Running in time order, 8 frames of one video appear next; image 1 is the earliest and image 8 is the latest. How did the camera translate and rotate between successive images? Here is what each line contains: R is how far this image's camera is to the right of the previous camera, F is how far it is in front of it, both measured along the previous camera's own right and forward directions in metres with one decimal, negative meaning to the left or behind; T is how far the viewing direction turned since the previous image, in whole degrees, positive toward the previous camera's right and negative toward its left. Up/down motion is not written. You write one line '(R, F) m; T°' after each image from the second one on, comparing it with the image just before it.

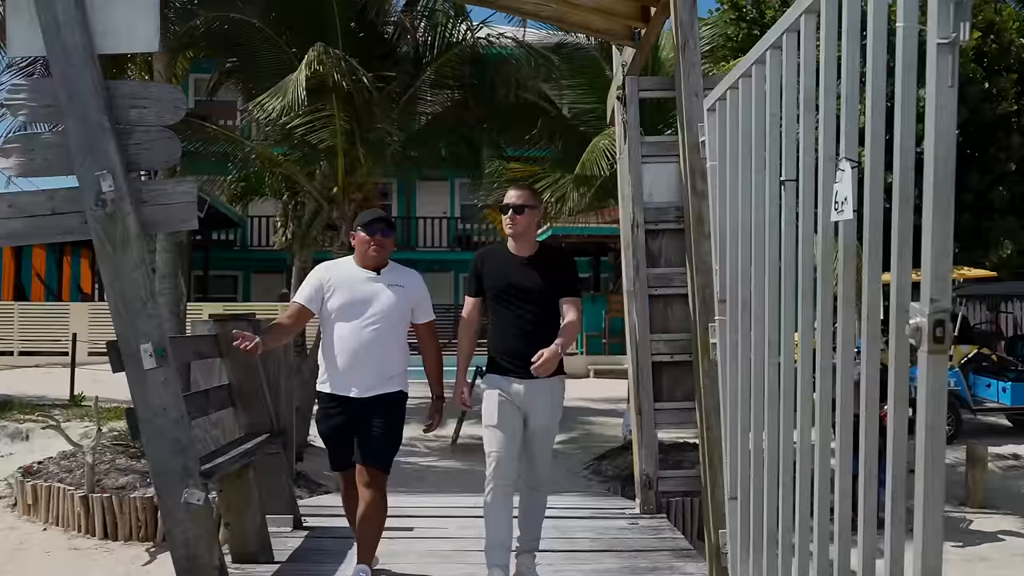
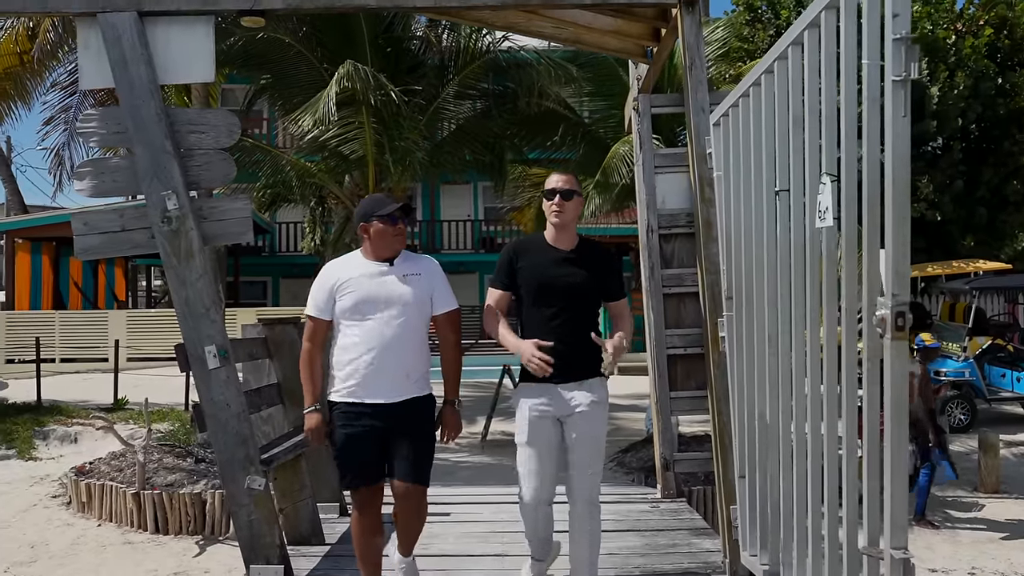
(0.0, -0.4) m; -2°
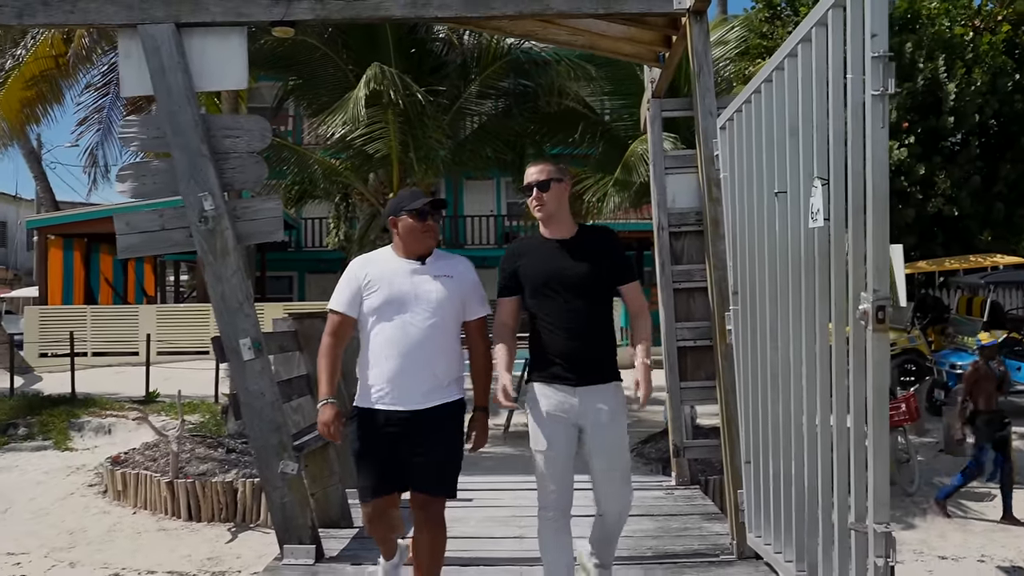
(0.0, -0.2) m; -1°
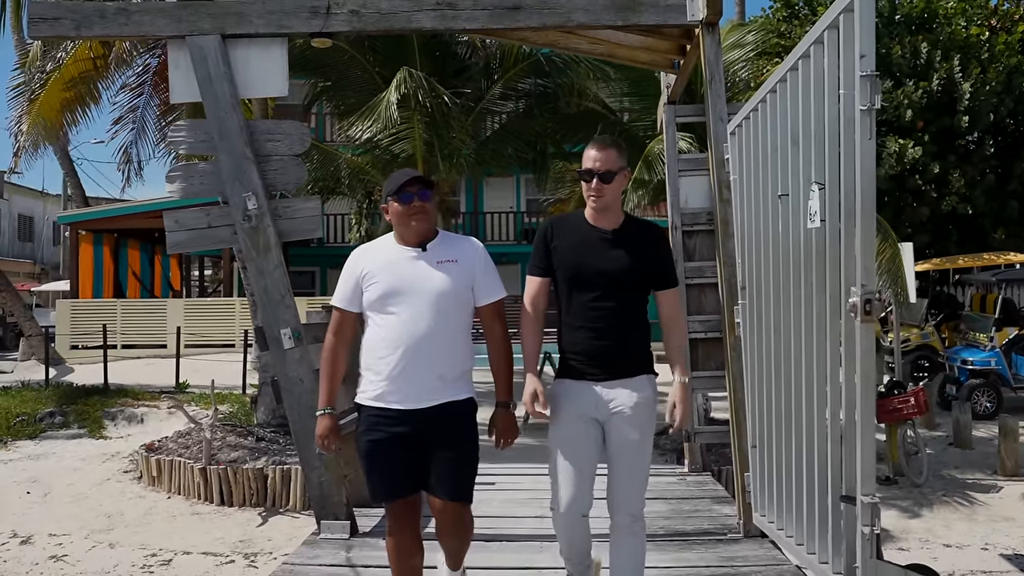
(0.0, -0.3) m; -1°
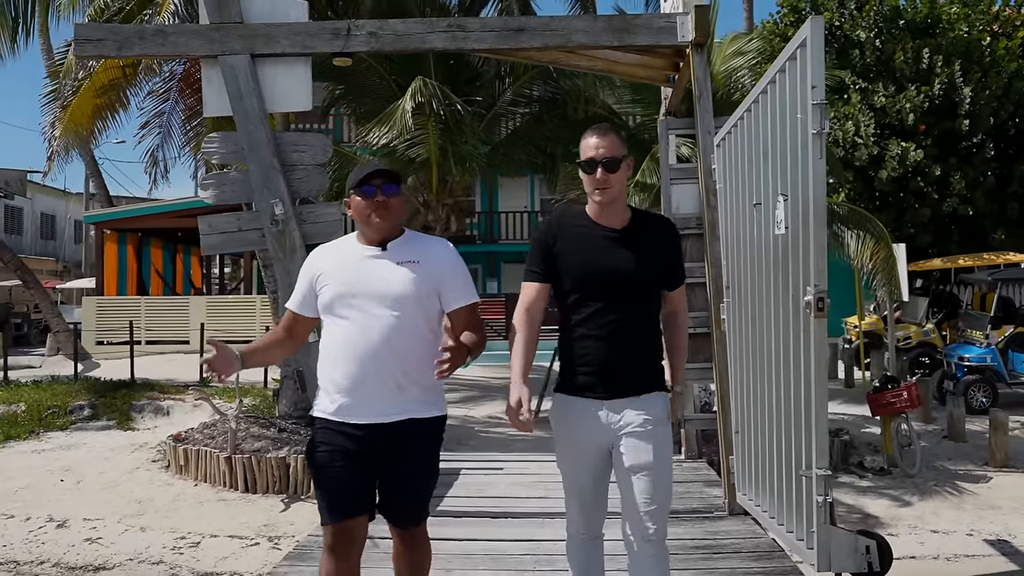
(+0.1, -0.4) m; -1°
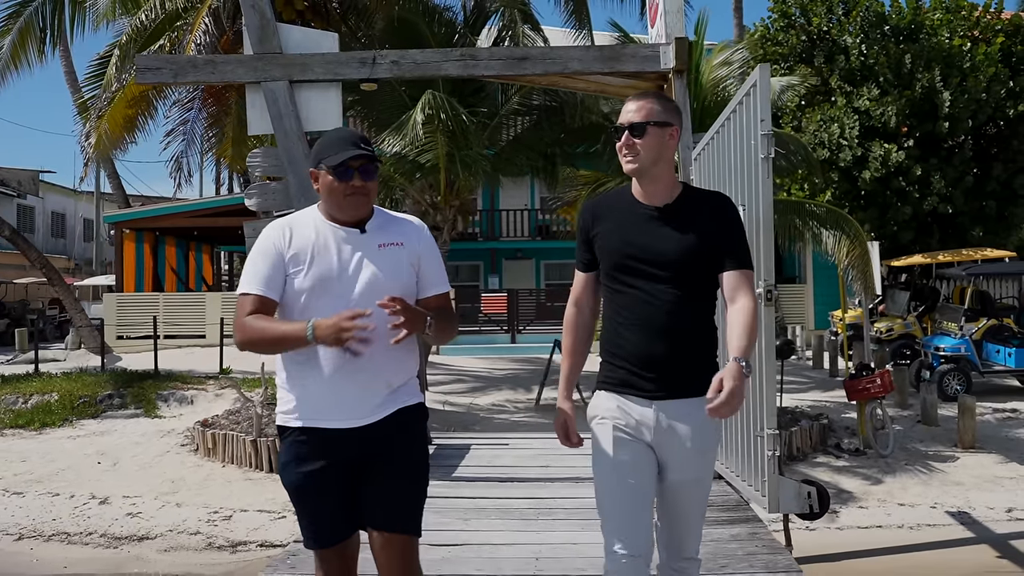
(0.0, -0.8) m; 0°
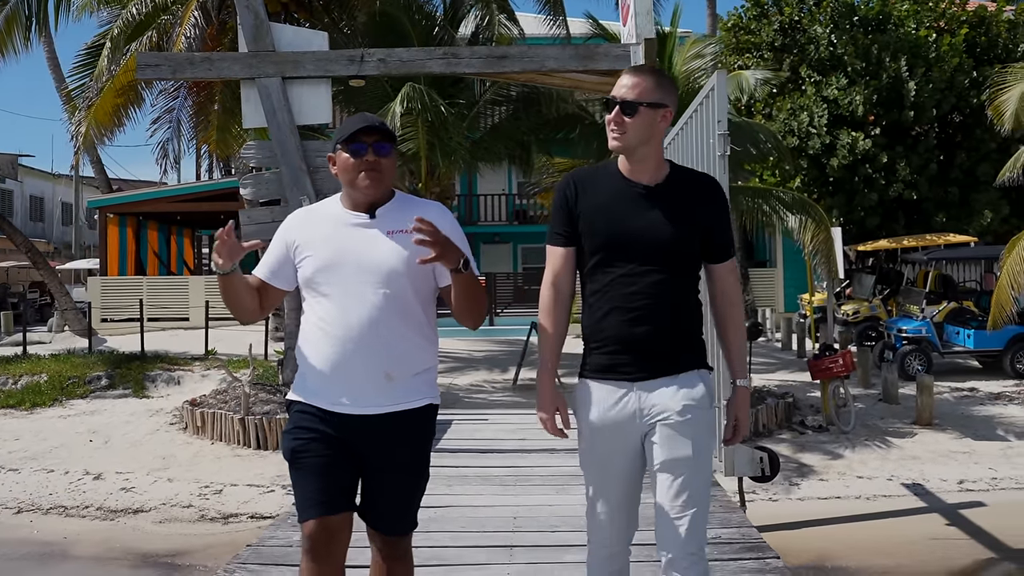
(0.0, -0.4) m; +1°
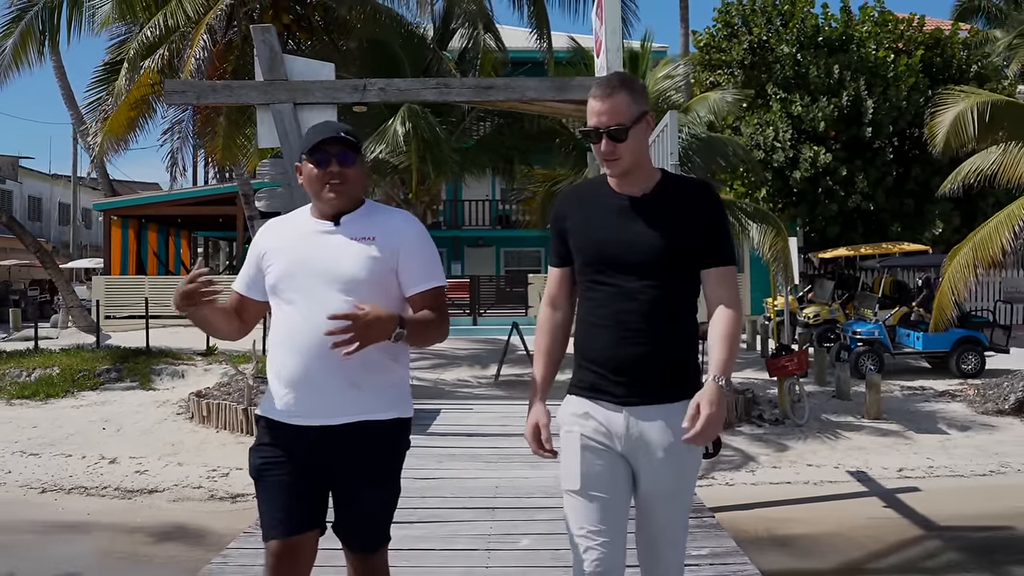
(+0.1, -0.9) m; +1°
